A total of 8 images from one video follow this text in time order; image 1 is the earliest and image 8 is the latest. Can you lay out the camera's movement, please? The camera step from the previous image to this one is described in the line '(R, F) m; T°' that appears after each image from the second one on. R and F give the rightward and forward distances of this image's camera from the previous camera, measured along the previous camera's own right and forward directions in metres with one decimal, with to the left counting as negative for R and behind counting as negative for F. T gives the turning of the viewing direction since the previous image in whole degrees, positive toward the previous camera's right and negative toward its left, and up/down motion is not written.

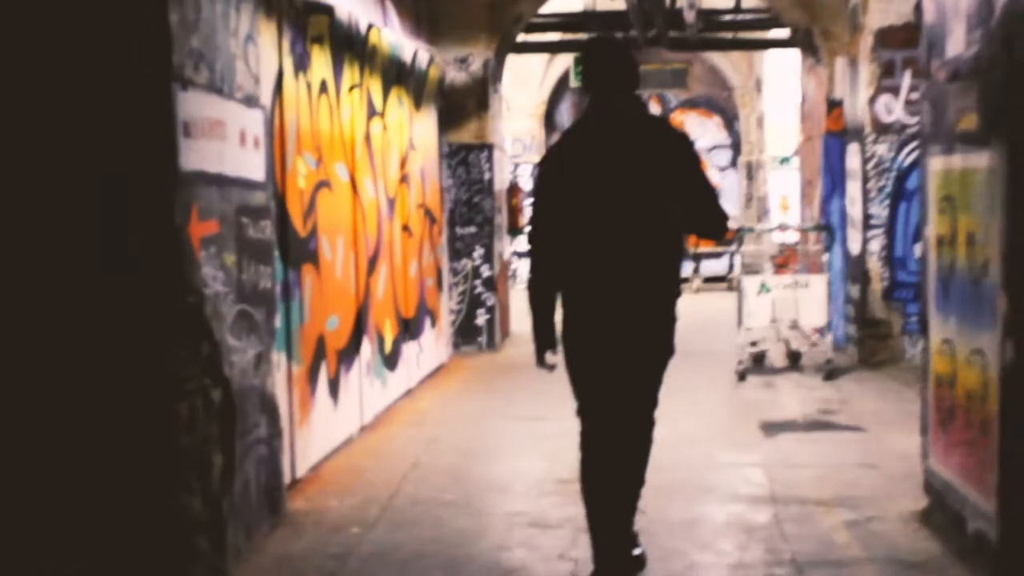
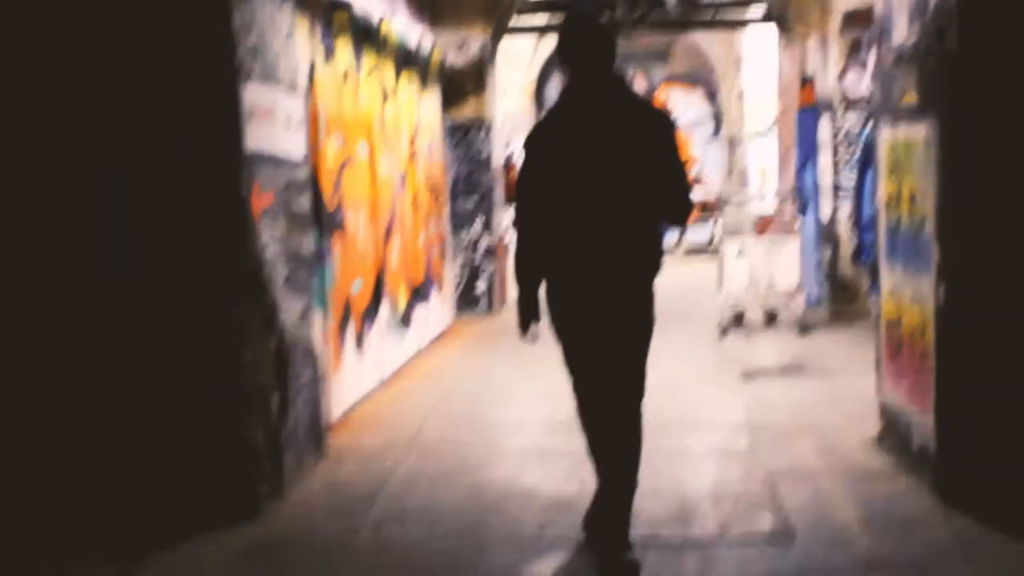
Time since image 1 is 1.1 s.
(-0.1, -0.7) m; +1°
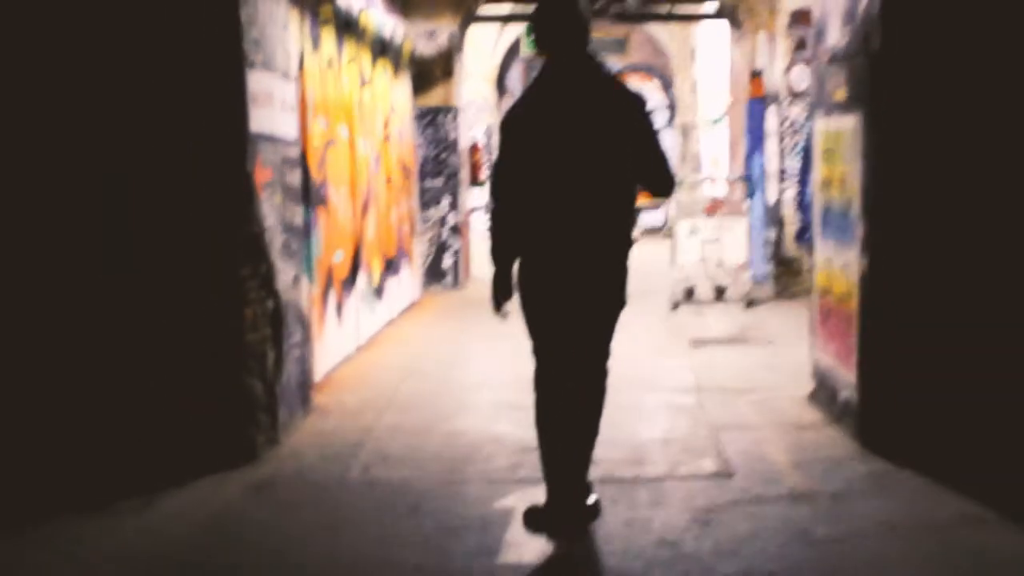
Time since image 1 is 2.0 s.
(-0.1, -0.6) m; +2°
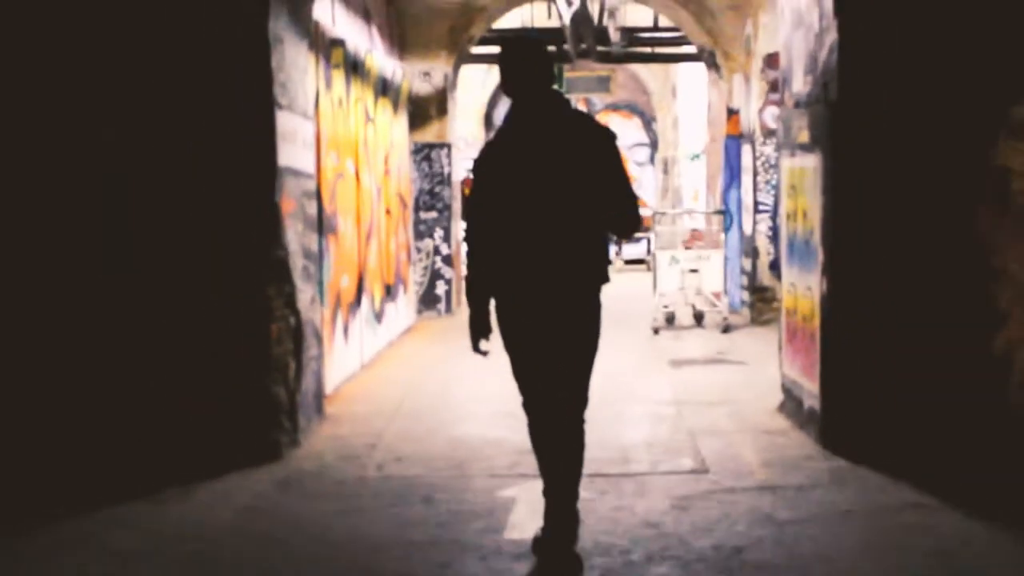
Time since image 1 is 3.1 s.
(-0.1, -0.6) m; +1°
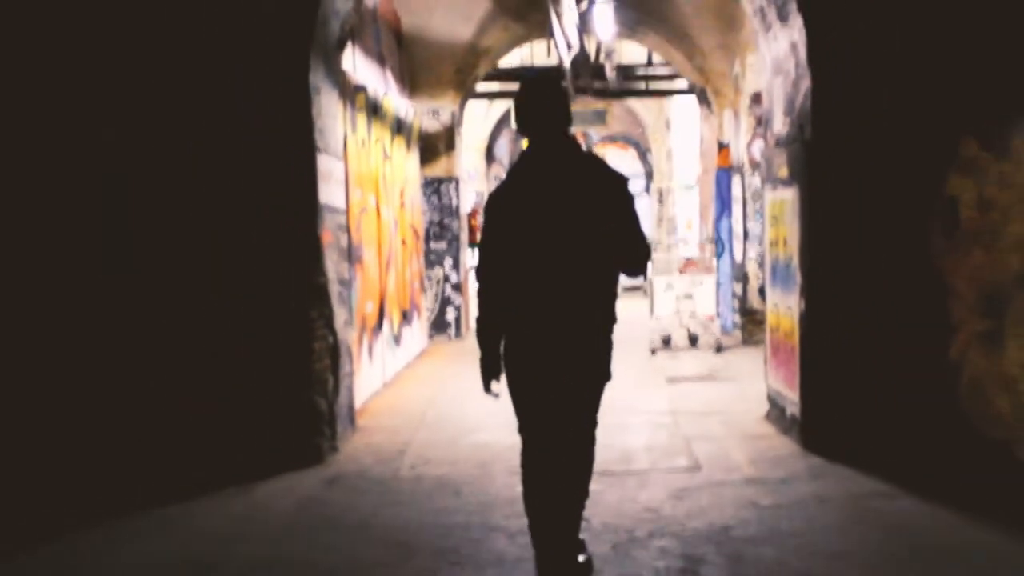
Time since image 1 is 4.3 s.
(-0.1, -0.7) m; 0°
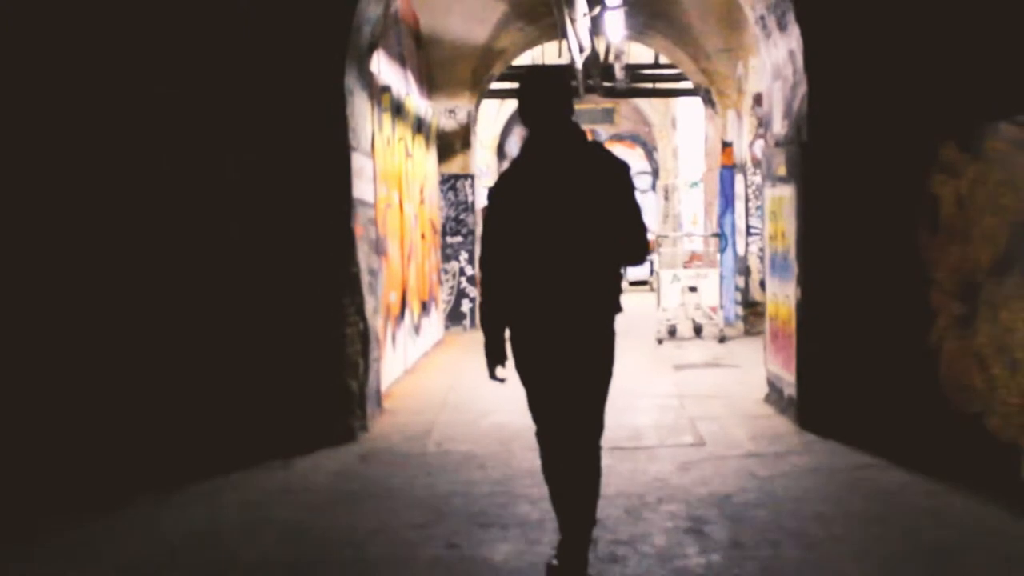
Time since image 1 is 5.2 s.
(-0.1, -0.5) m; 0°
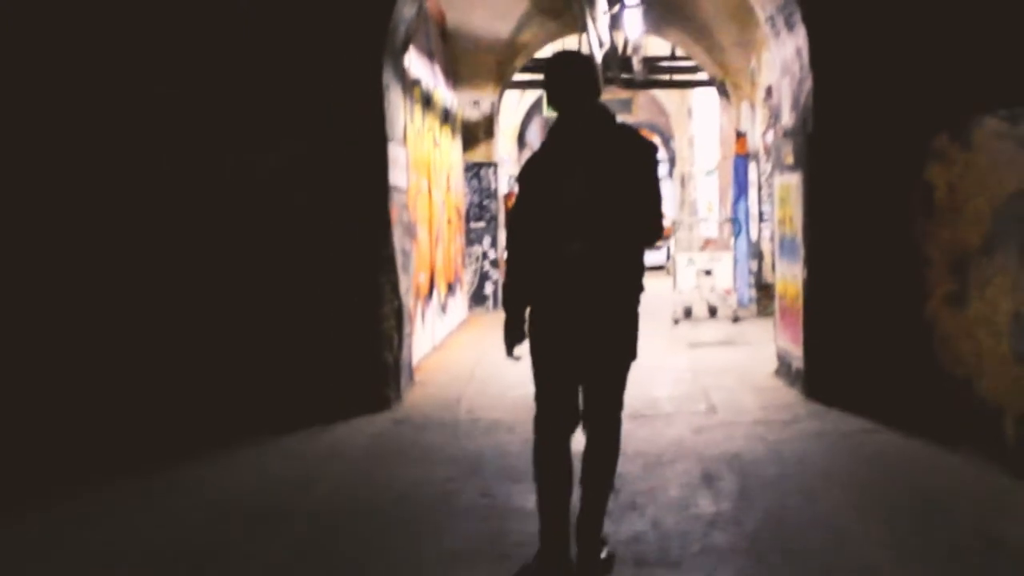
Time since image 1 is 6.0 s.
(0.0, -0.5) m; -1°
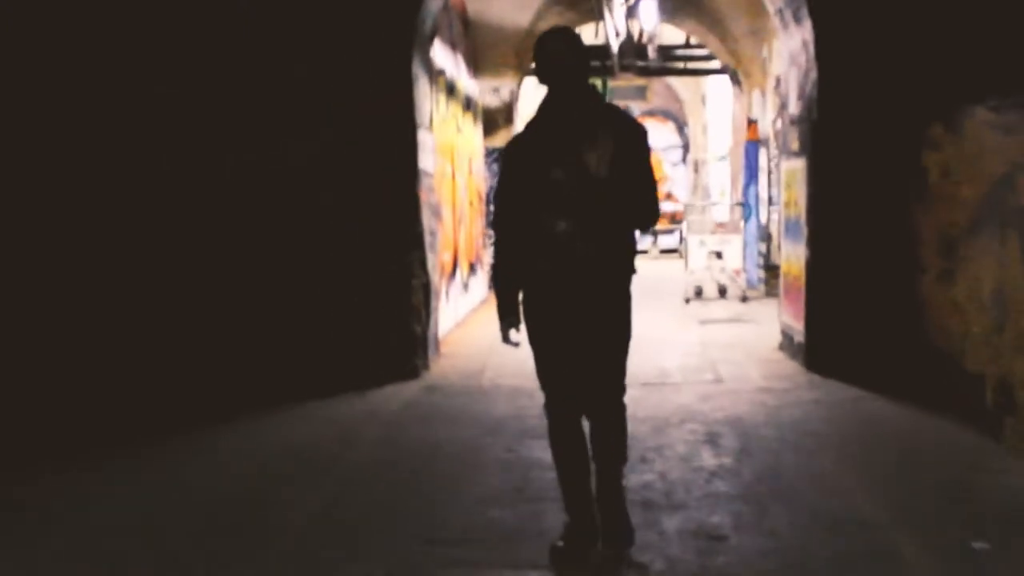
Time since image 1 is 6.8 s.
(0.0, -0.5) m; -1°
